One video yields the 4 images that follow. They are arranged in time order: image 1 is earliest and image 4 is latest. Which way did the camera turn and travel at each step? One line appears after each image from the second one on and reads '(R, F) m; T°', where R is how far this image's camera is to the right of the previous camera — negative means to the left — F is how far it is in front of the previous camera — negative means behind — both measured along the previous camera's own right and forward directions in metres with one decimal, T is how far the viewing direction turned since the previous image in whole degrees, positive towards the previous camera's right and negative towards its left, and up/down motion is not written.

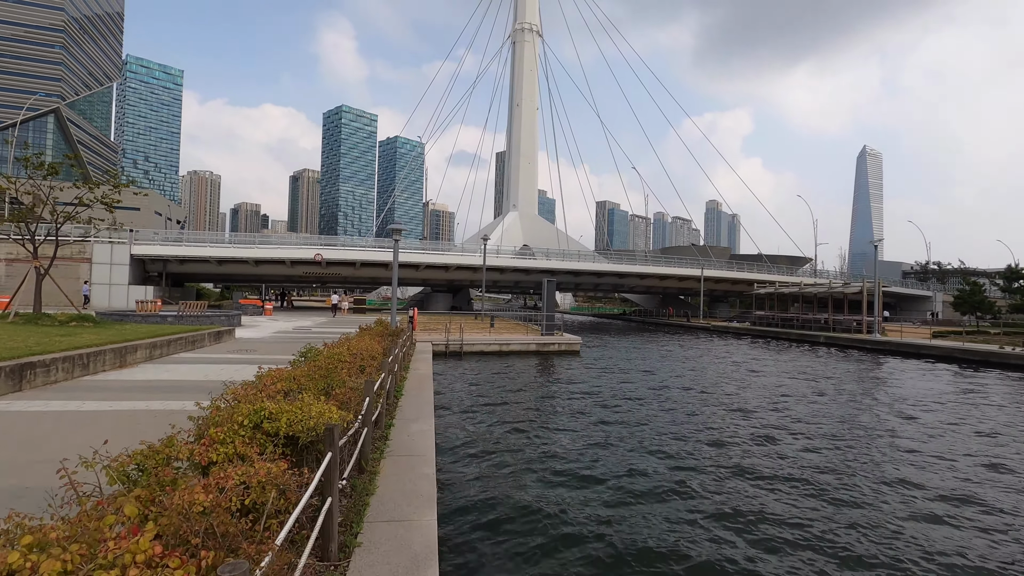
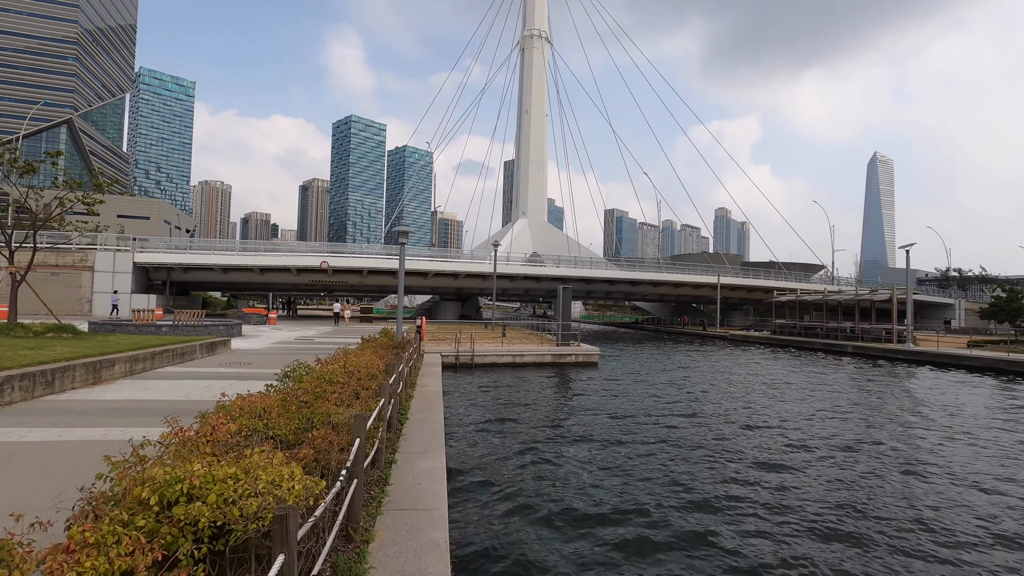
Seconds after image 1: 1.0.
(-0.2, +1.0) m; -1°
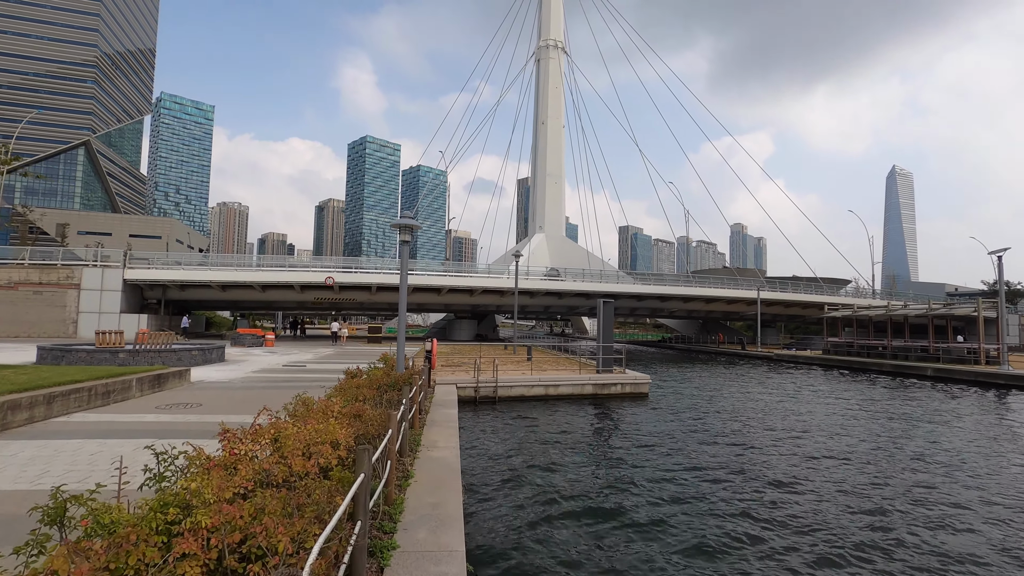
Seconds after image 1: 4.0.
(-0.4, +2.9) m; -1°
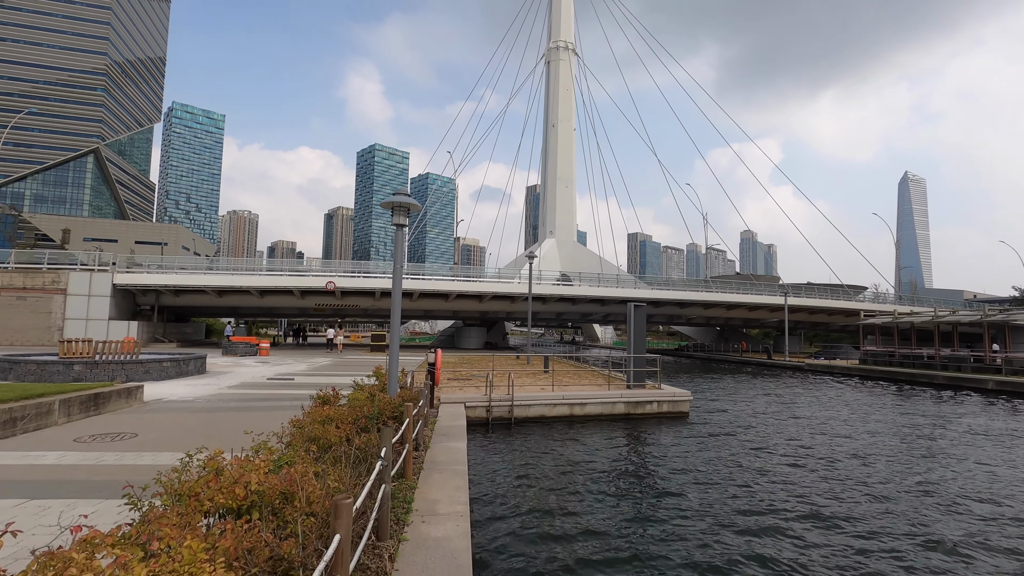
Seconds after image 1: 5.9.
(-0.2, +1.9) m; -1°
